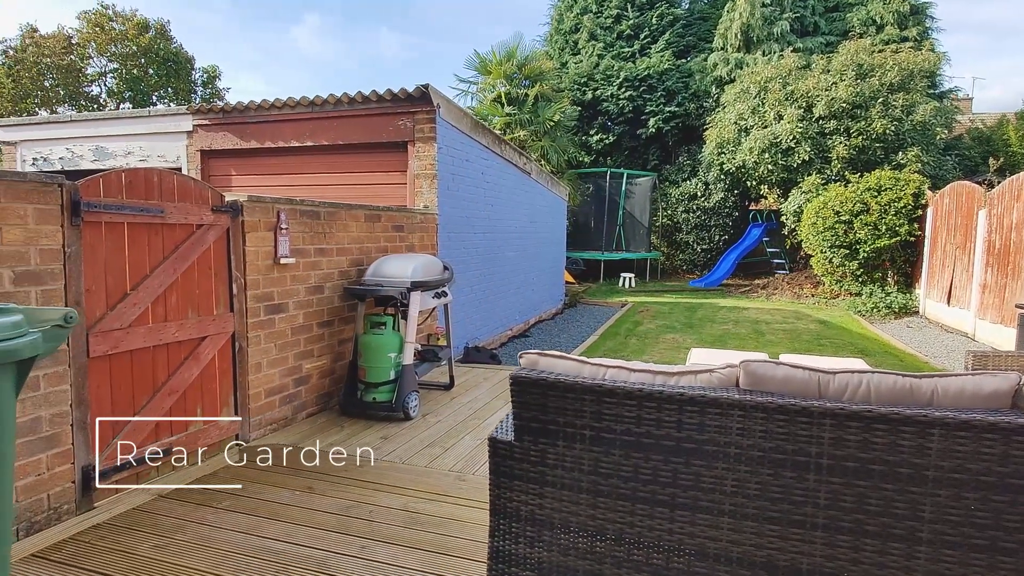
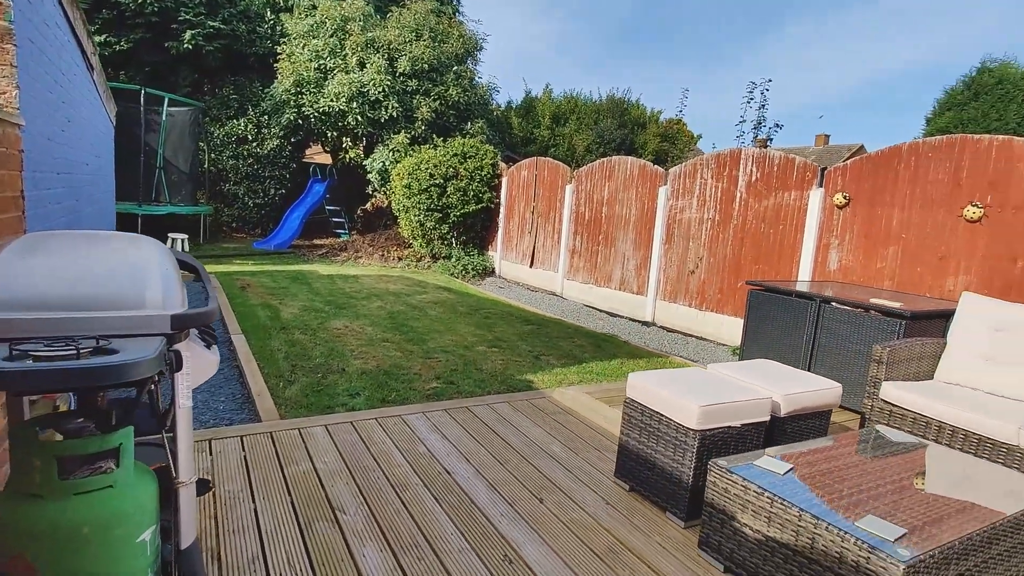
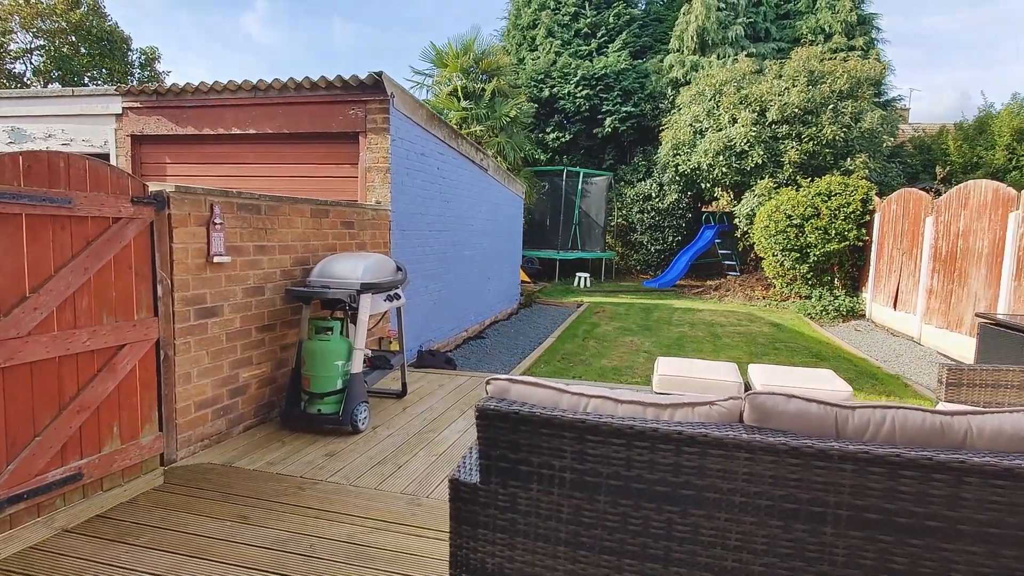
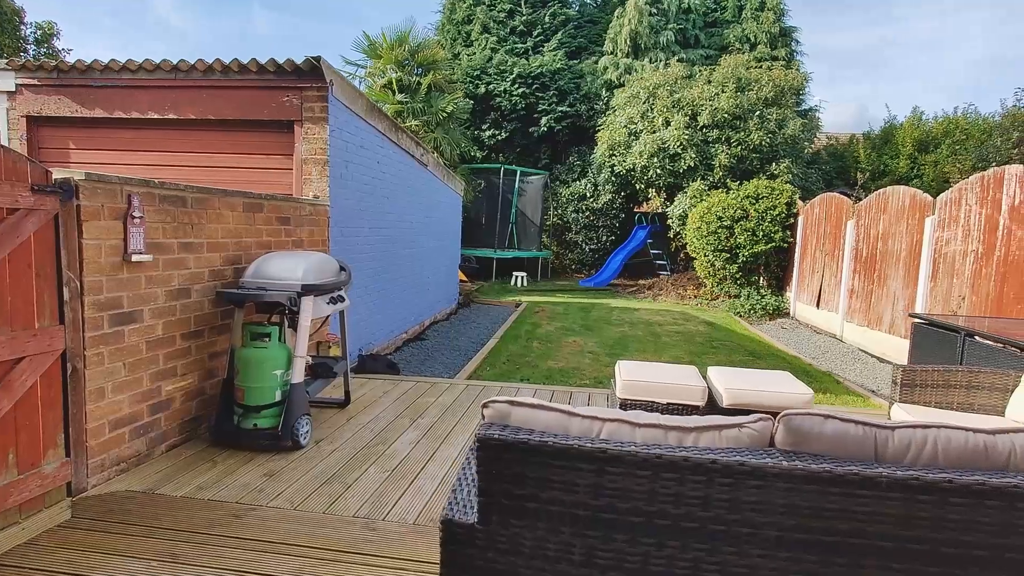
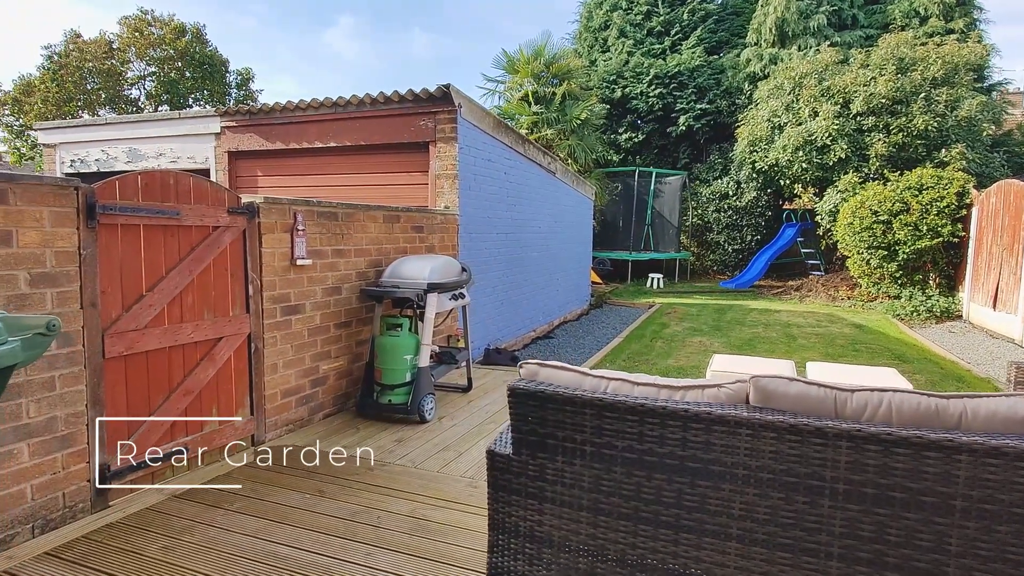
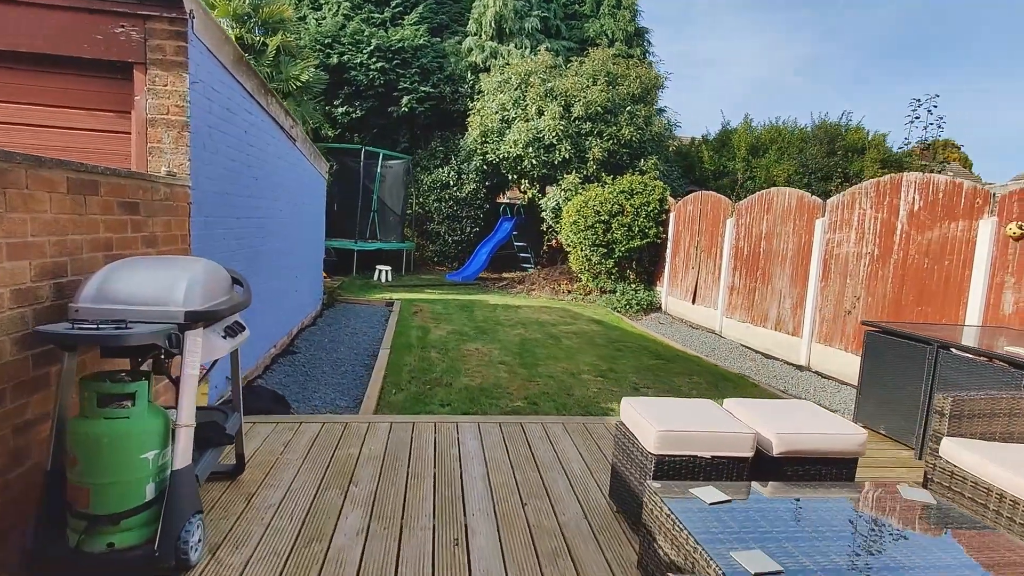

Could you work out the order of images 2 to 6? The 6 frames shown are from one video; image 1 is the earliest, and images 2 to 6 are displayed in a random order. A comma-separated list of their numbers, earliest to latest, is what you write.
5, 3, 4, 6, 2
